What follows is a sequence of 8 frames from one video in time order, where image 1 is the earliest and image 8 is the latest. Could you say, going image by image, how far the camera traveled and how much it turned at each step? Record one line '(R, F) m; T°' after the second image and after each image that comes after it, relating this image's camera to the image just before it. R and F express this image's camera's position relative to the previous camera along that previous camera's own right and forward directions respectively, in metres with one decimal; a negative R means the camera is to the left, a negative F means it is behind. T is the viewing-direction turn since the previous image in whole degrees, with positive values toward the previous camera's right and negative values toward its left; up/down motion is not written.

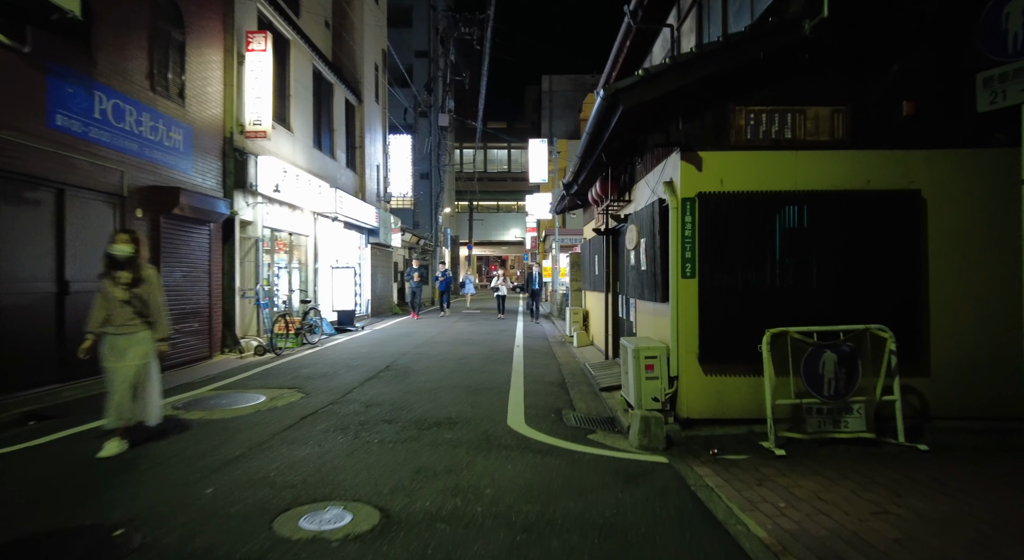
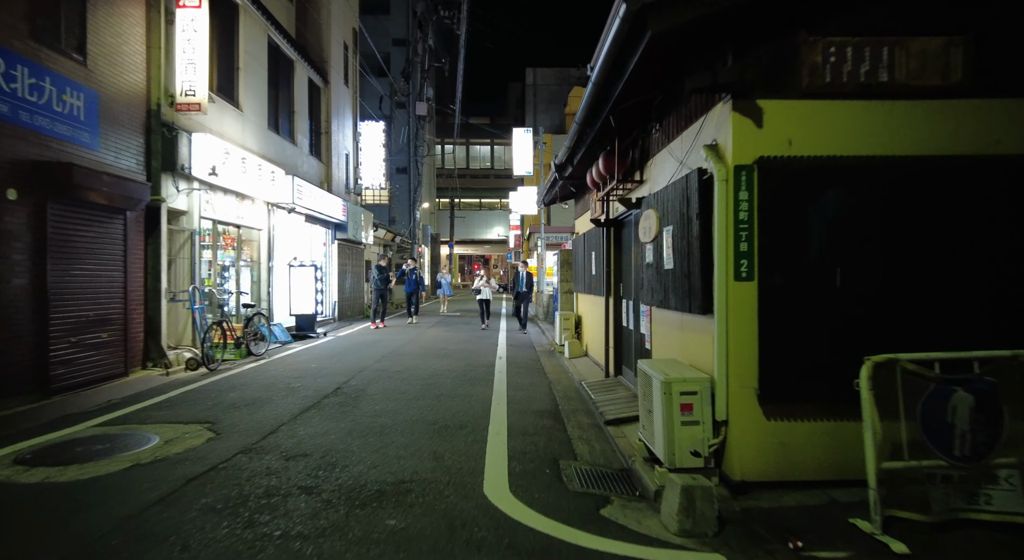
(0.0, +2.1) m; +2°
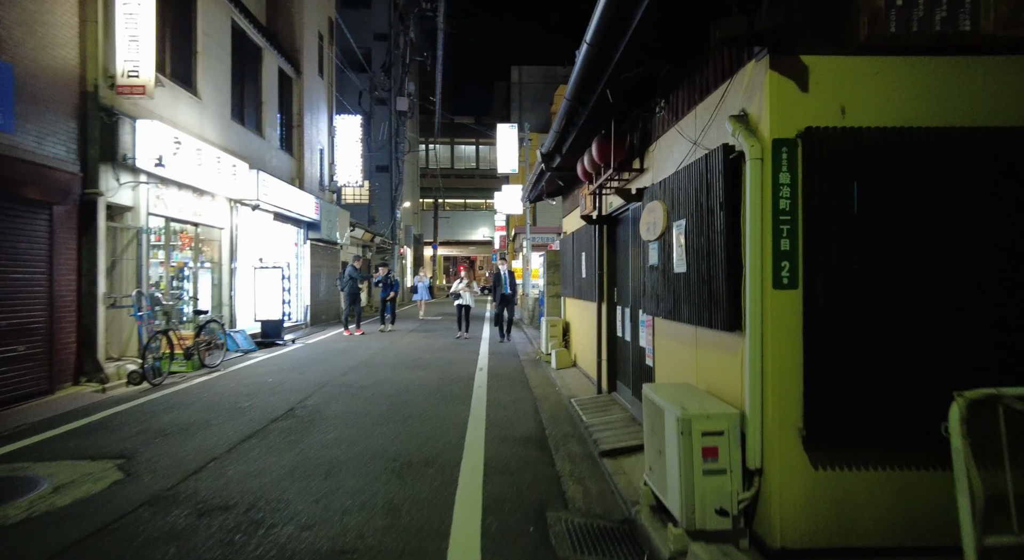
(+0.1, +1.1) m; +1°
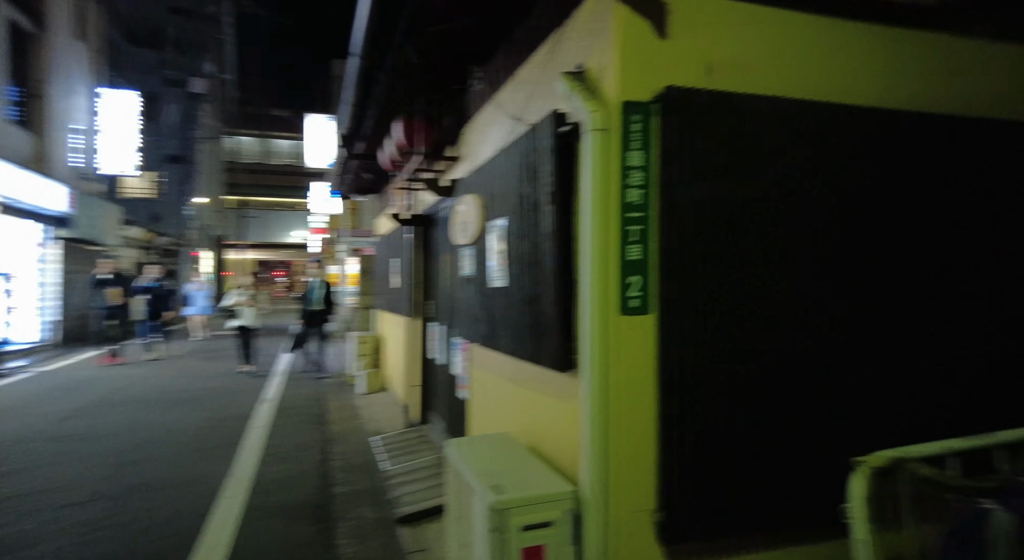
(+0.4, +1.3) m; +16°
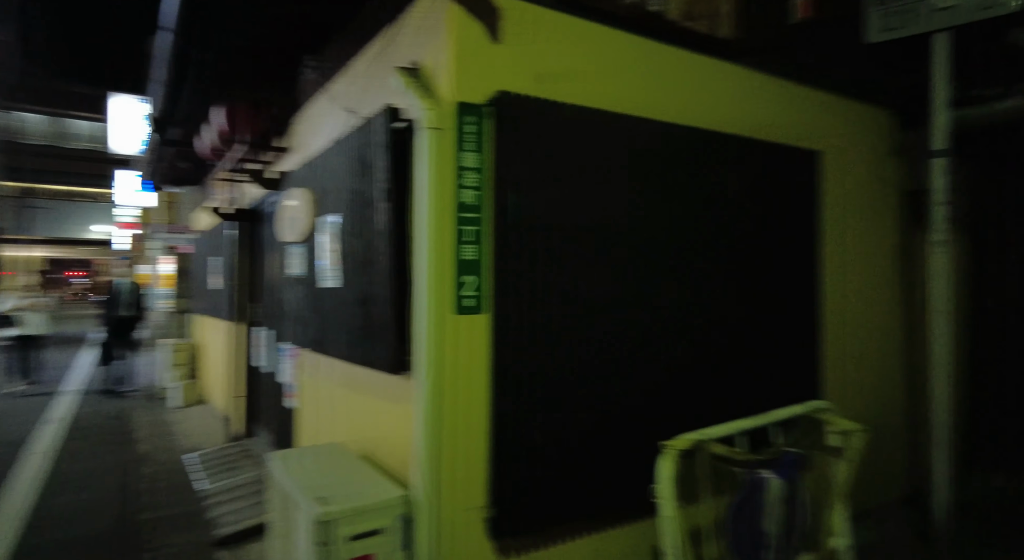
(+0.1, 0.0) m; +15°
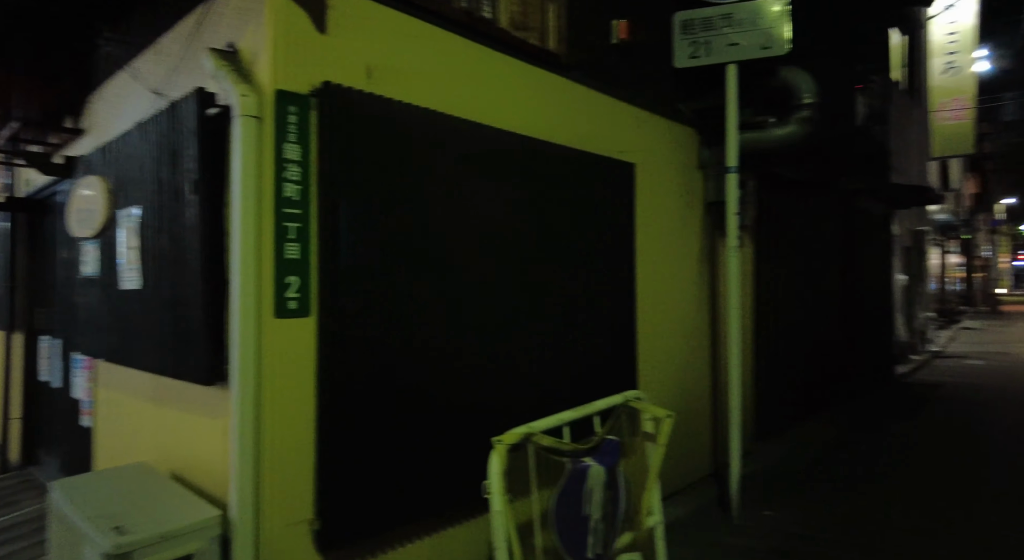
(+0.1, 0.0) m; +15°
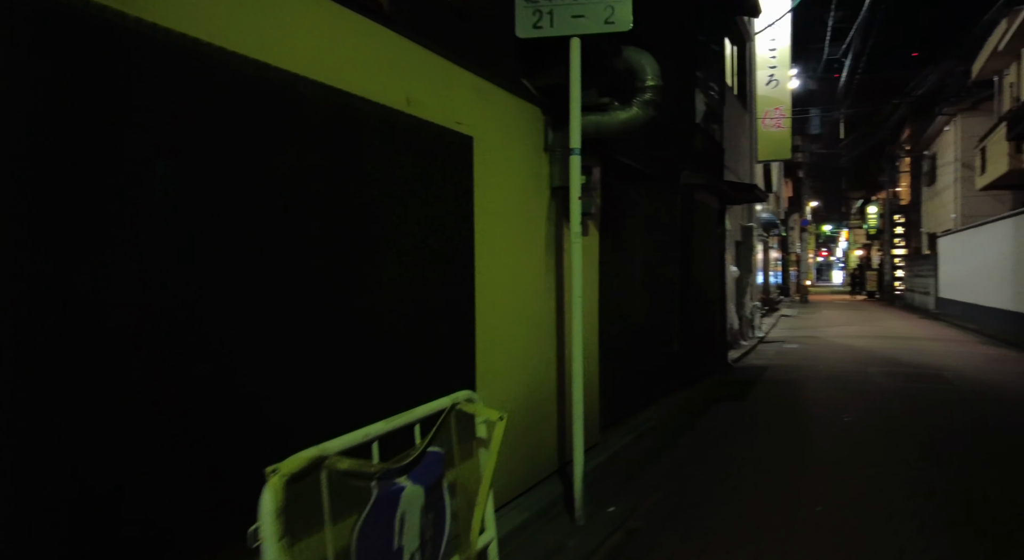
(+0.3, +0.5) m; +13°
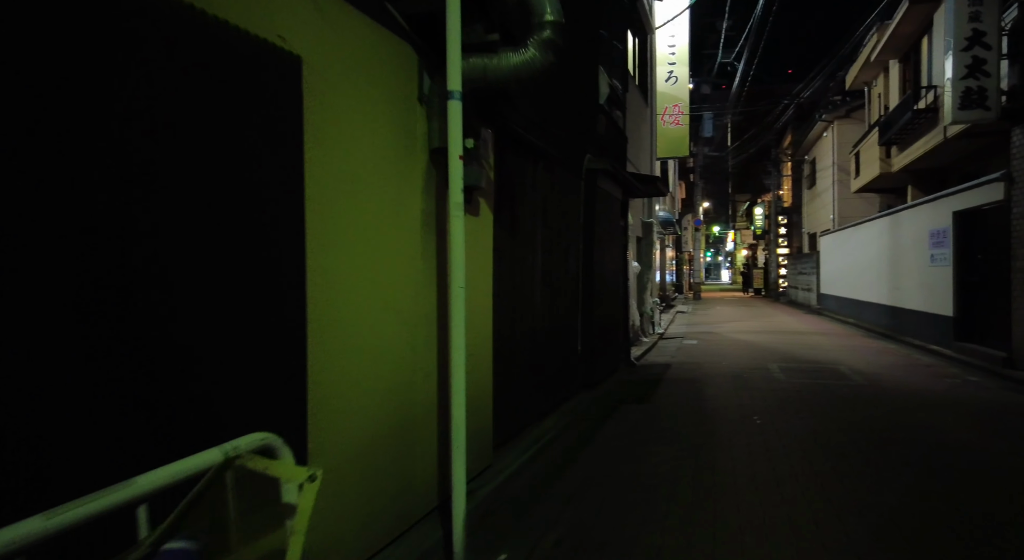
(+0.3, +1.0) m; +9°
